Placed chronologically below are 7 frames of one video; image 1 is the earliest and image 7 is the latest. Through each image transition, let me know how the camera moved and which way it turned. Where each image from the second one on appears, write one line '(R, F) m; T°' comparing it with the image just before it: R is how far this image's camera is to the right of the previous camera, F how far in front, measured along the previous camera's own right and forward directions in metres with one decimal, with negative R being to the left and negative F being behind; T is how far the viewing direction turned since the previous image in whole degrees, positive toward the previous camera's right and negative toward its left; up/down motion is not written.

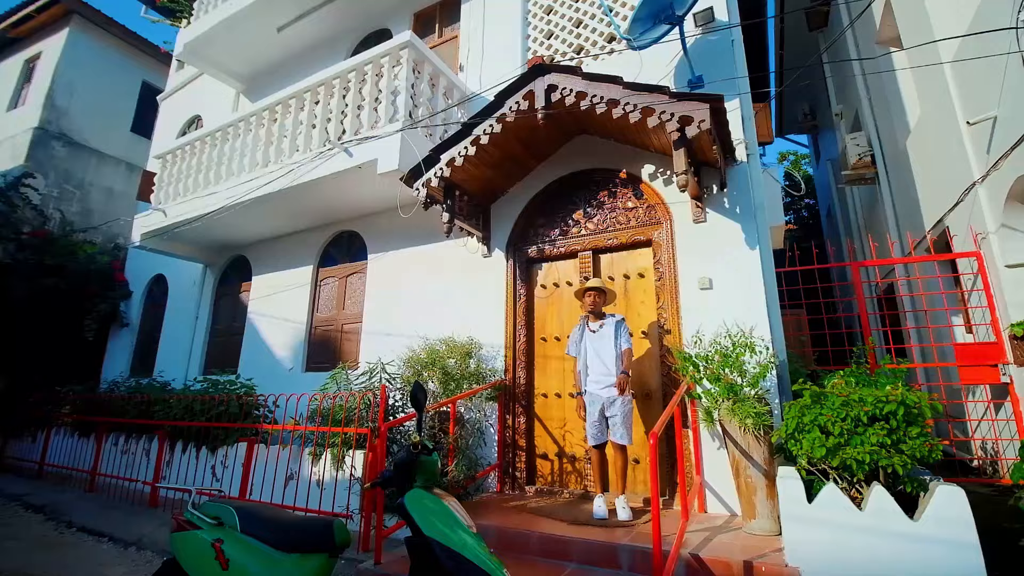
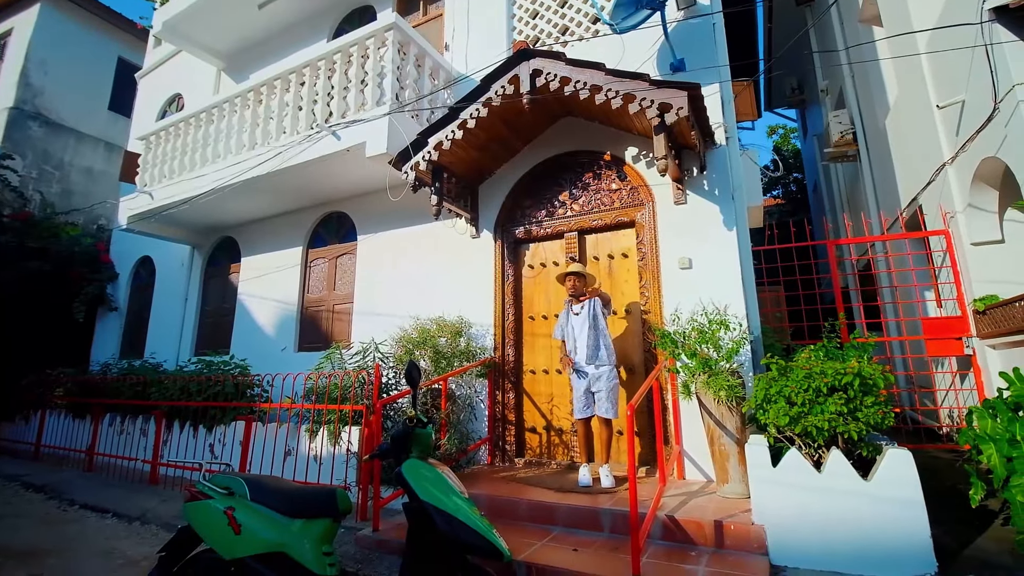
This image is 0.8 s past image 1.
(0.0, -0.2) m; +1°
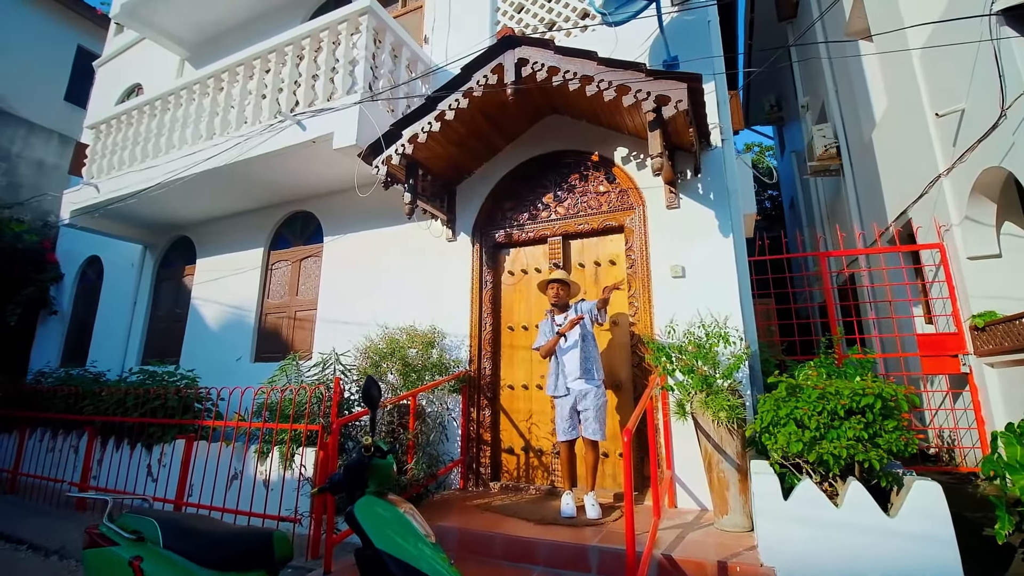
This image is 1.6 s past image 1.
(0.0, +0.4) m; +3°
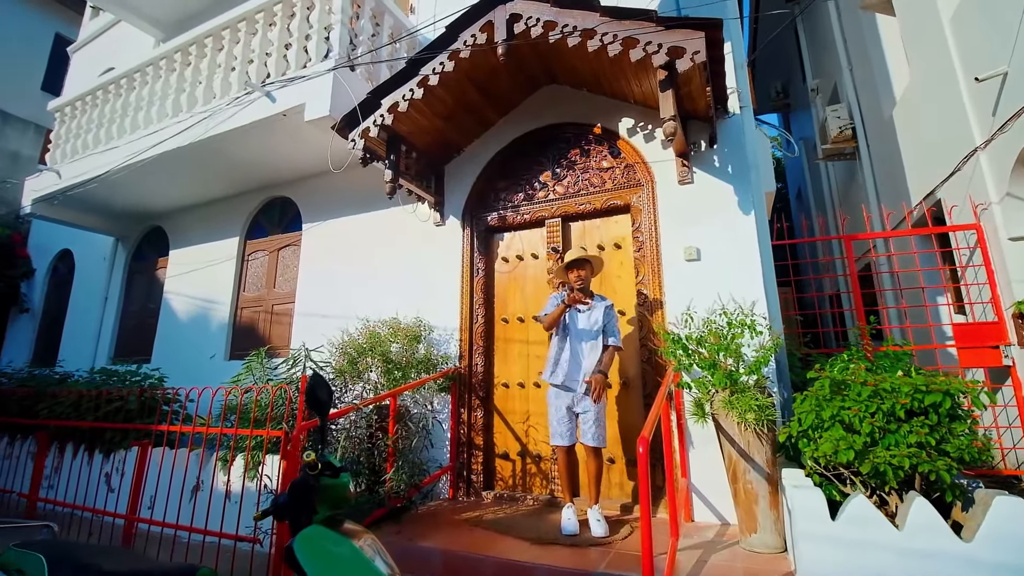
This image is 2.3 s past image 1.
(0.0, +0.5) m; 0°
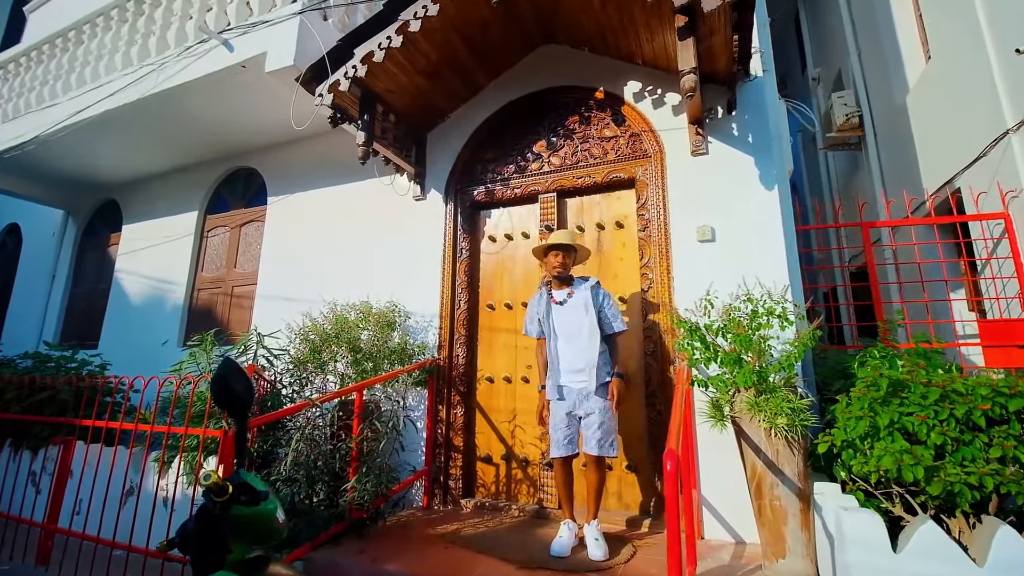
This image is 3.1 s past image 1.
(0.0, +0.5) m; +2°
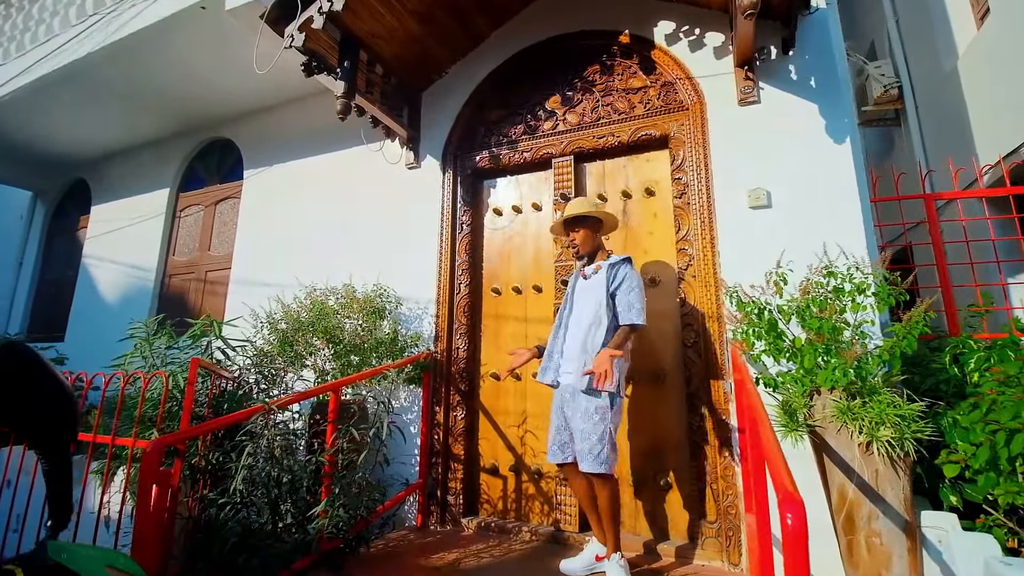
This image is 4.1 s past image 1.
(0.0, +0.6) m; -1°
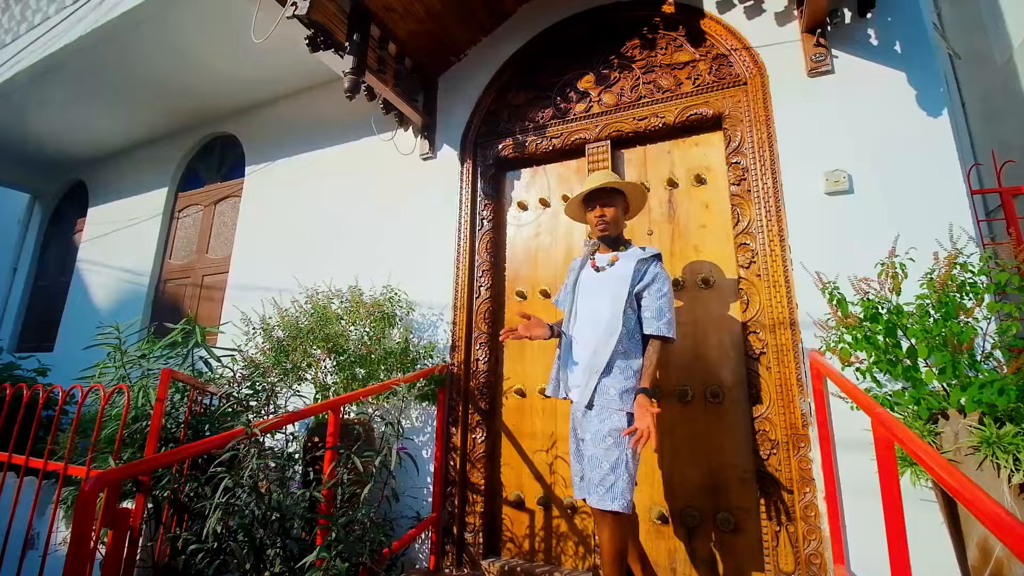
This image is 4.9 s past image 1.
(-0.1, +0.4) m; -1°
